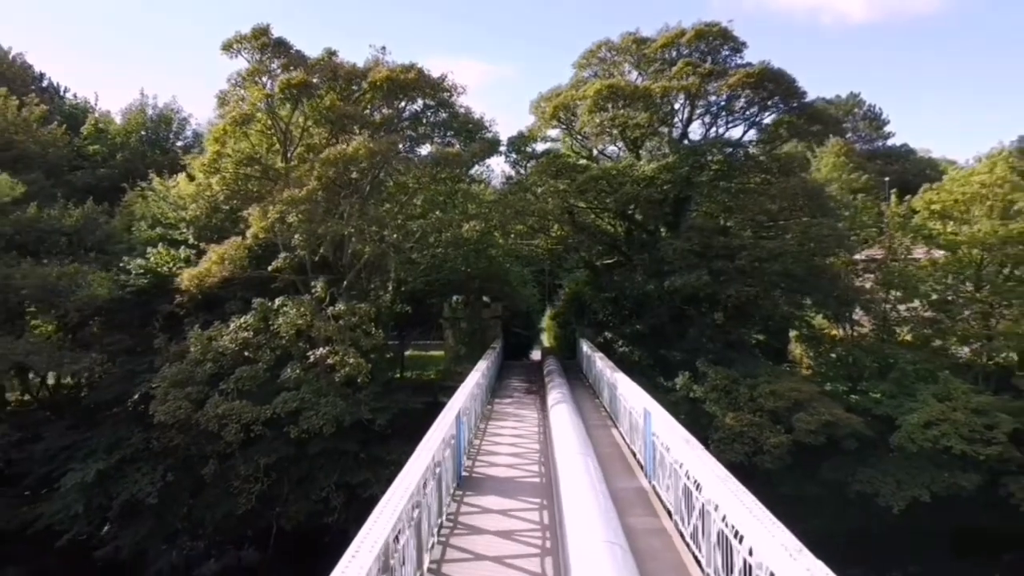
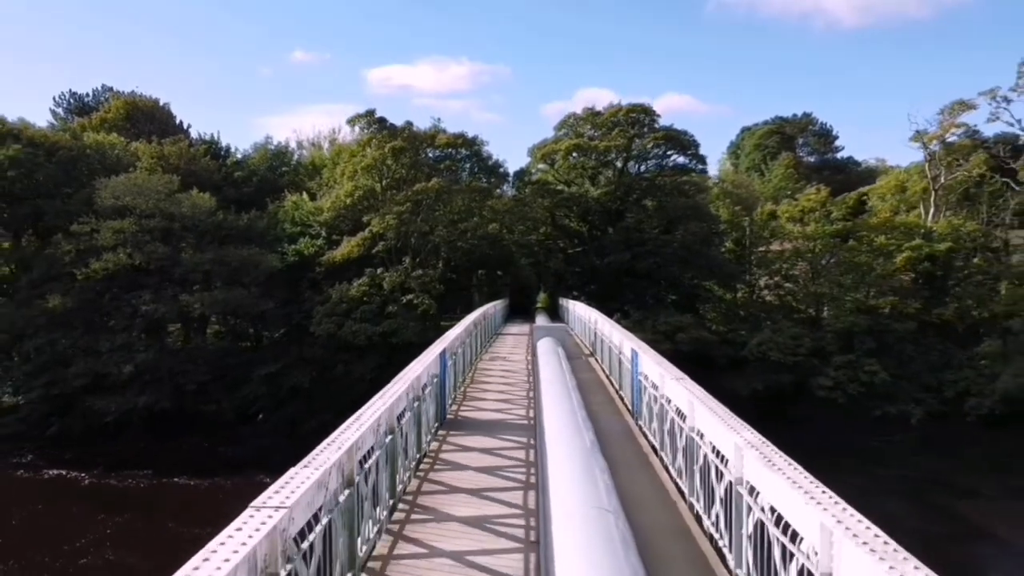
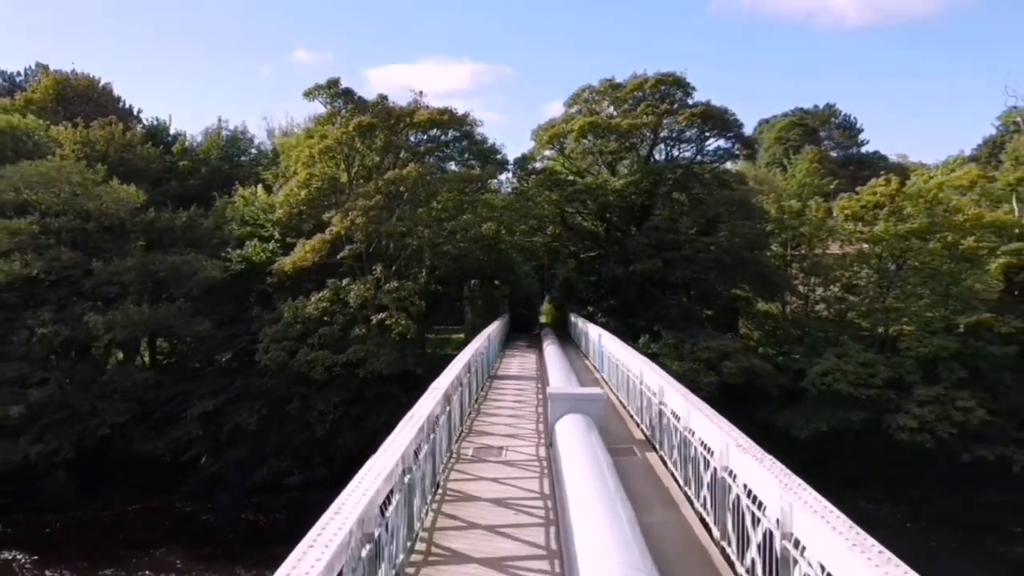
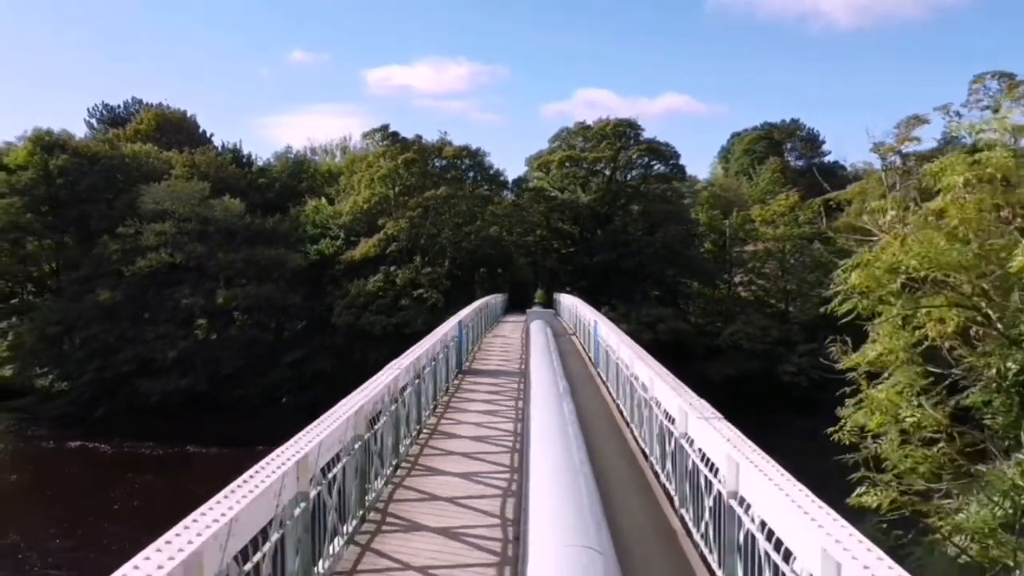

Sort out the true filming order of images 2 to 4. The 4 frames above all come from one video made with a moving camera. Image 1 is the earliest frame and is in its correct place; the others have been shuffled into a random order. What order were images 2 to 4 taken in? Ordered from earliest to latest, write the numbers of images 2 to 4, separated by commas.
3, 2, 4
